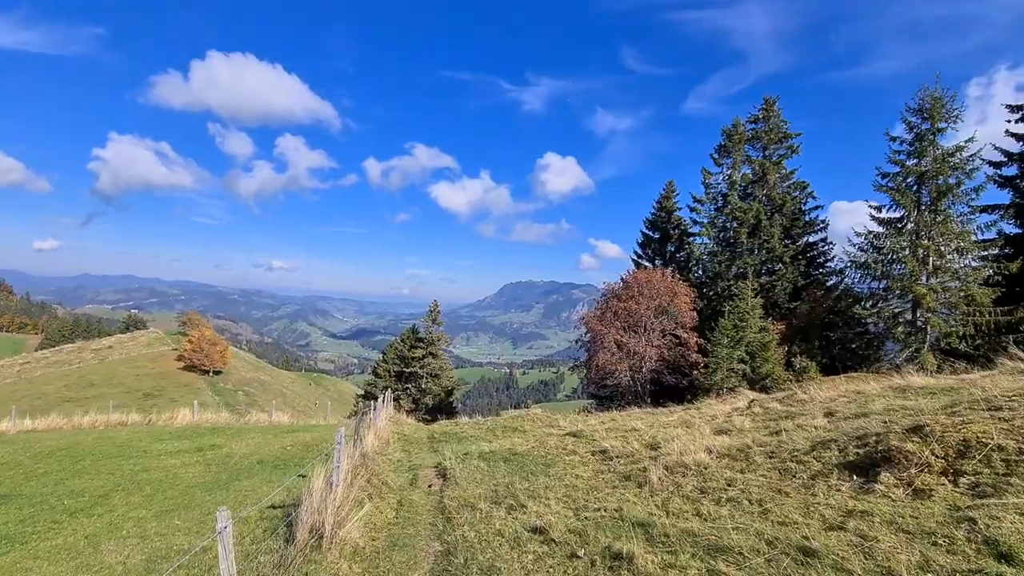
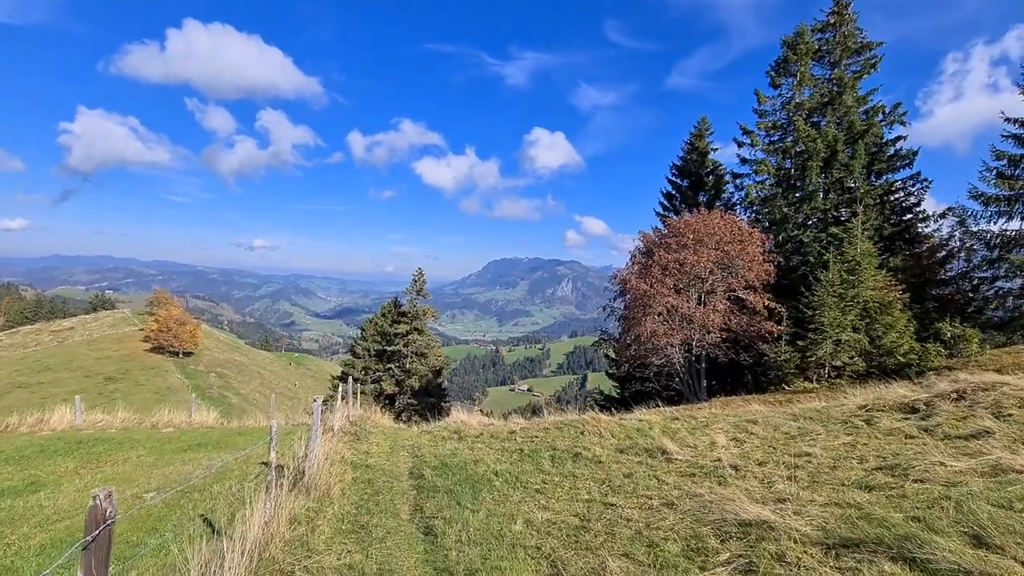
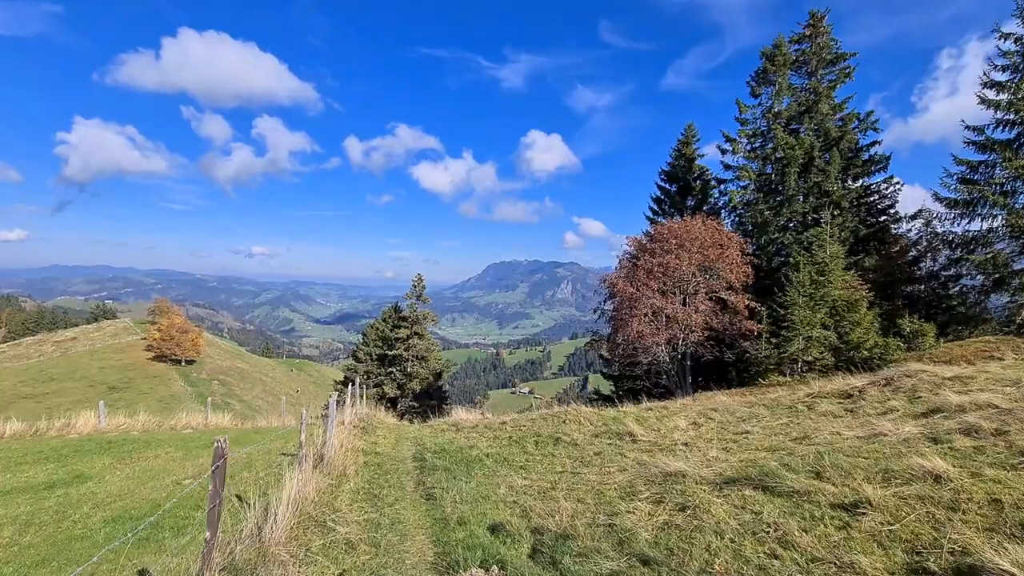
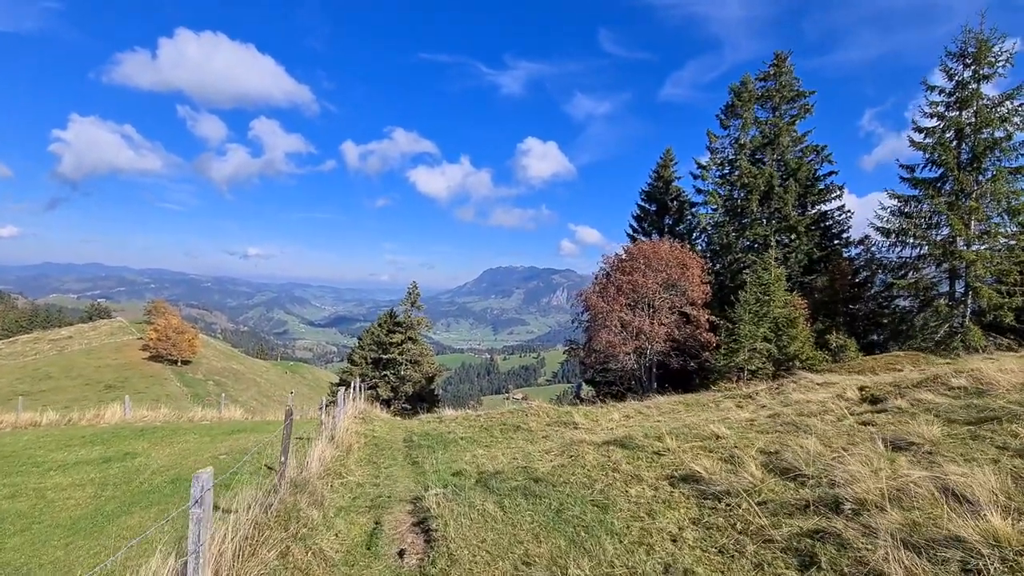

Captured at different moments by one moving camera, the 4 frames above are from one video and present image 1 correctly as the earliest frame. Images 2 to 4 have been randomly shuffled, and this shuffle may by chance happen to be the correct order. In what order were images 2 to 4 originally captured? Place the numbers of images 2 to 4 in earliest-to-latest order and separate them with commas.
4, 3, 2
